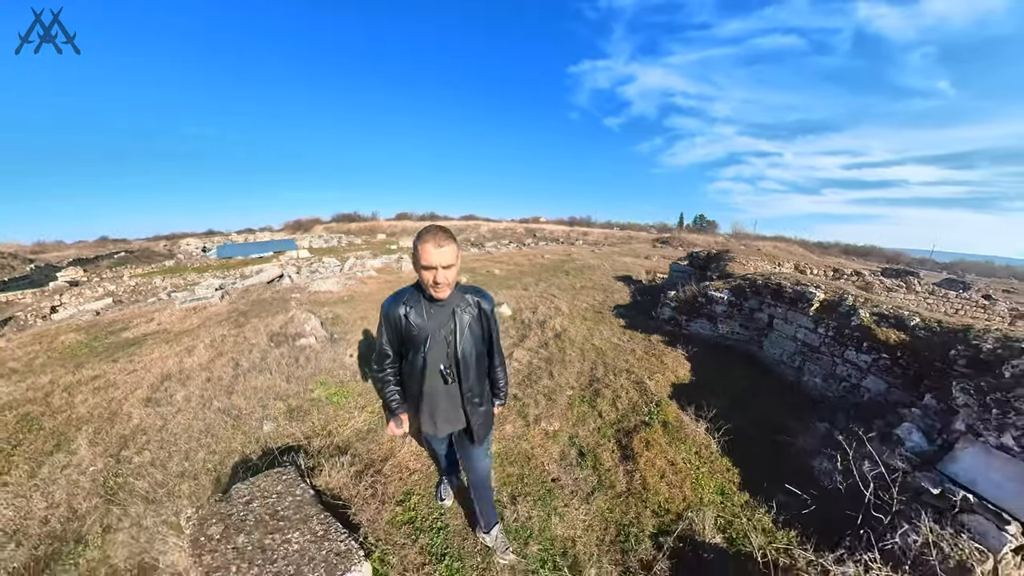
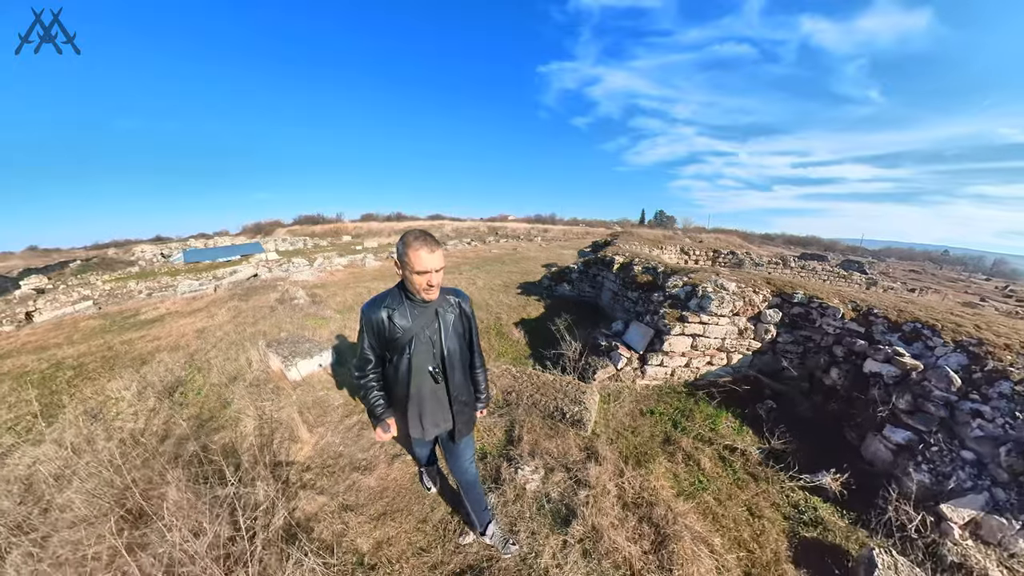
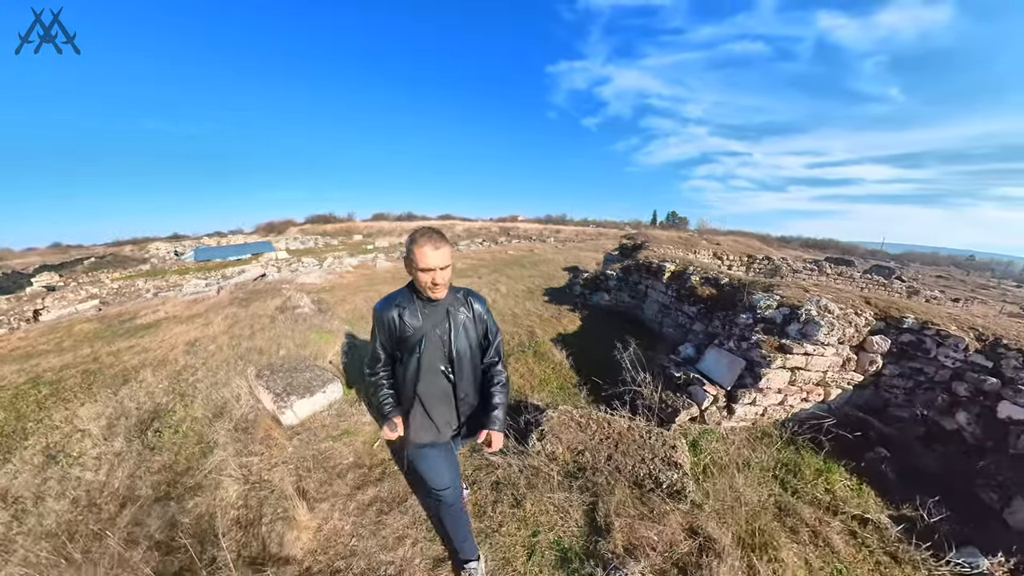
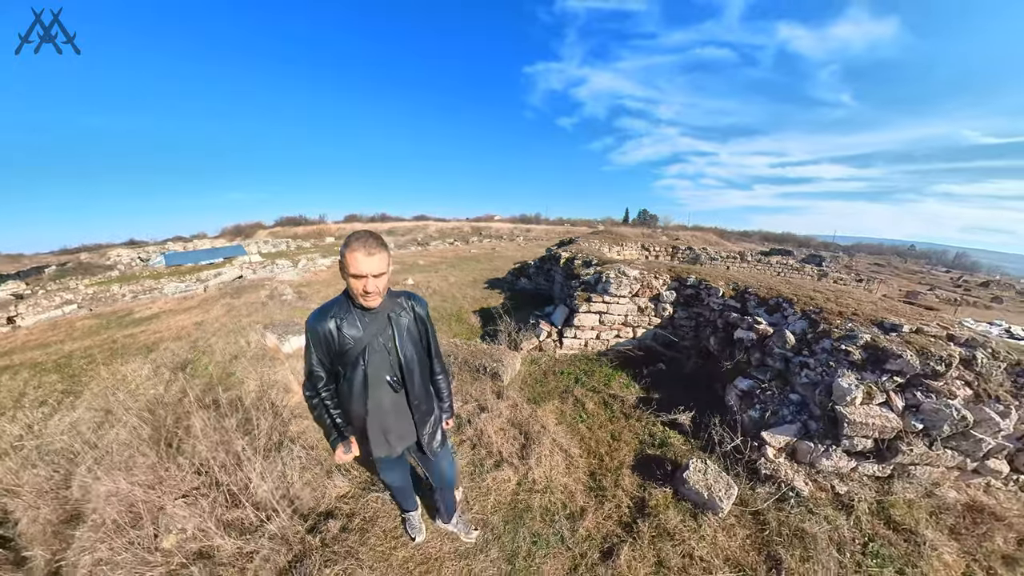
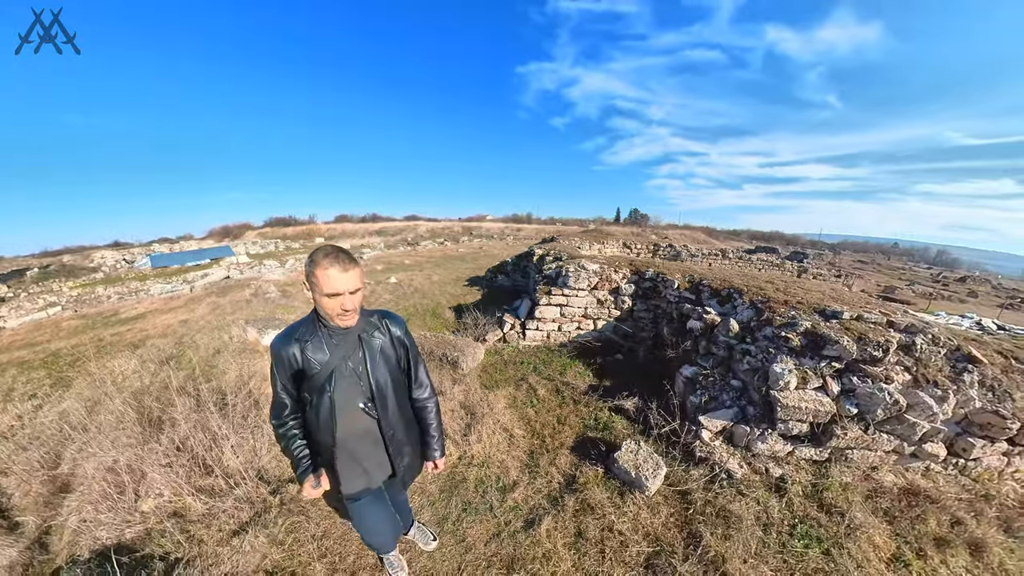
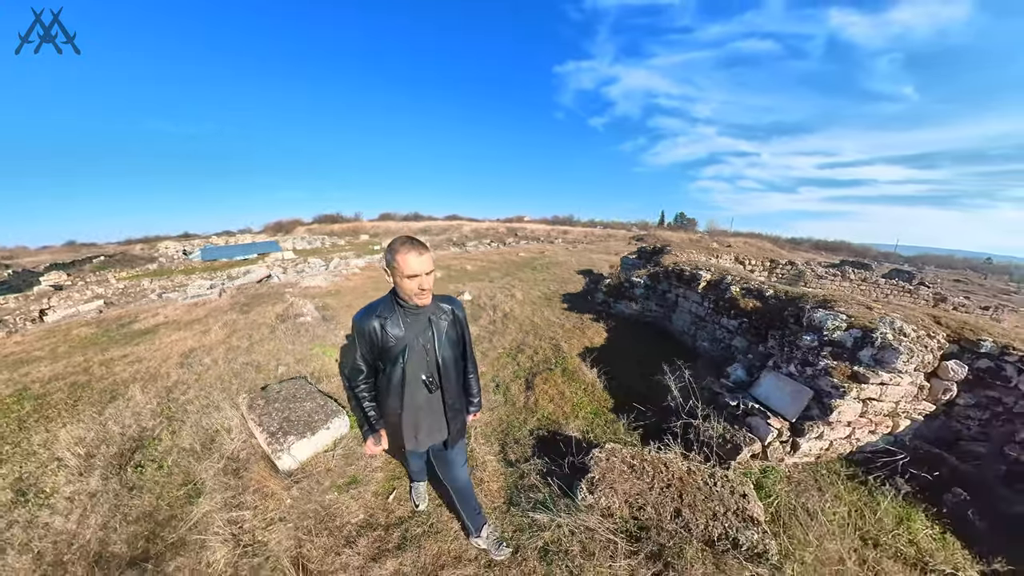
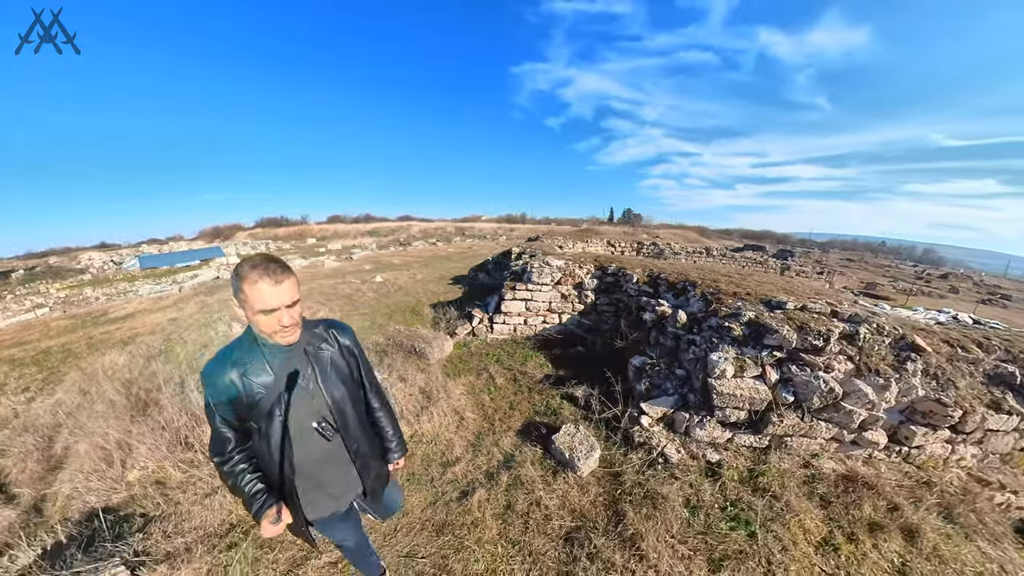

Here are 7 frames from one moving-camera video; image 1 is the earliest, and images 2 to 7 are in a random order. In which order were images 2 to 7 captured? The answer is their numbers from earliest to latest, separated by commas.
6, 3, 2, 4, 5, 7
